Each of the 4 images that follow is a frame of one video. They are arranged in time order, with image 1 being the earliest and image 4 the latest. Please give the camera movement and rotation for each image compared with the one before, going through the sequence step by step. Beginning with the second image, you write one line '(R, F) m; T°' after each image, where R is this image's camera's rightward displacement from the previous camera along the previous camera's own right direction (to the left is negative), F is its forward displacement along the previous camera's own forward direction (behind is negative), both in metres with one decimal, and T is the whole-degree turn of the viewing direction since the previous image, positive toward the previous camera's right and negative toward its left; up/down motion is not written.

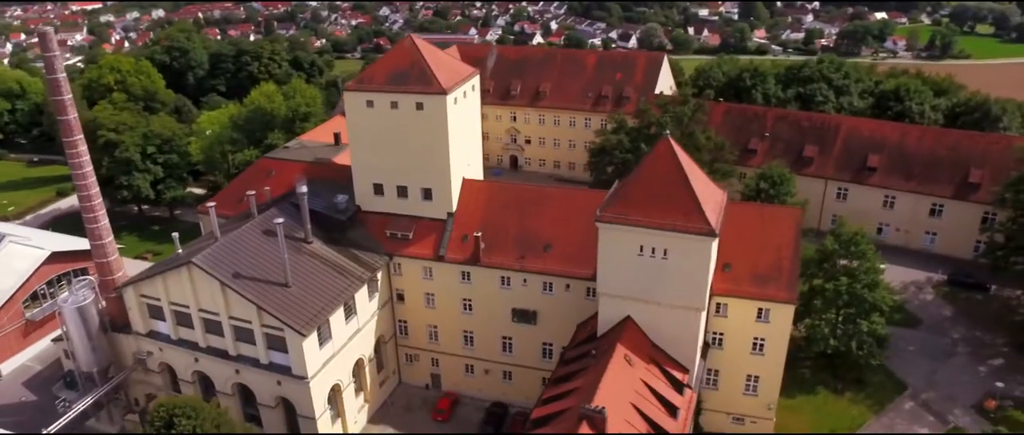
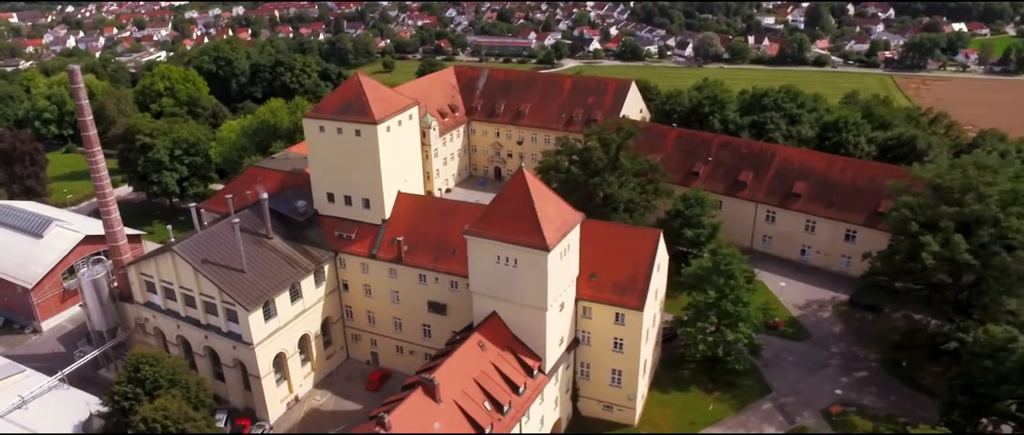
(+8.3, -6.6) m; -6°
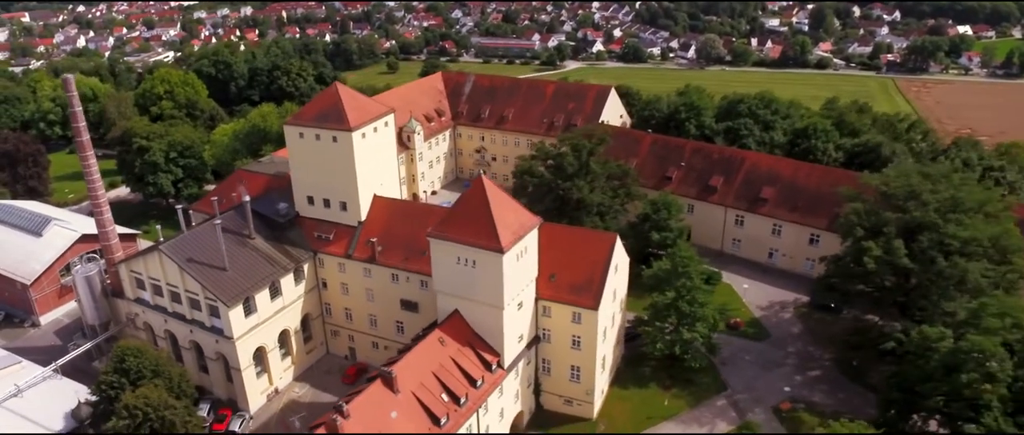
(+2.4, -2.2) m; -1°
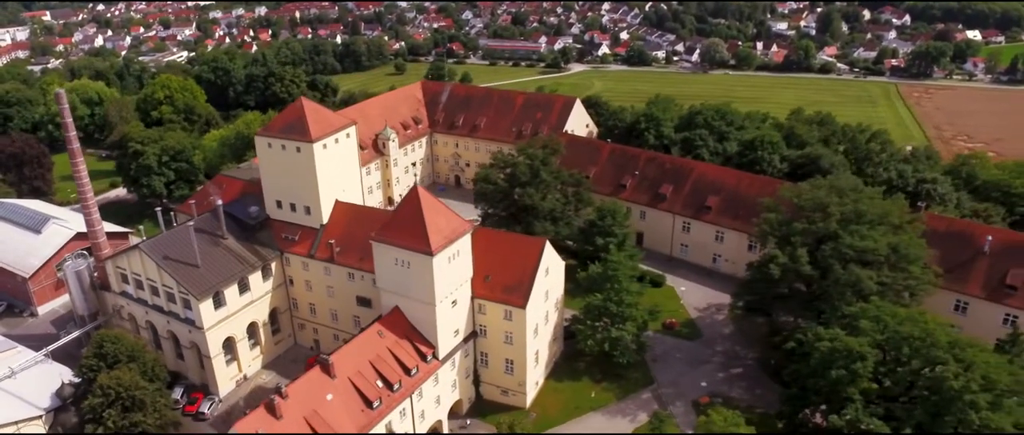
(+4.5, -4.1) m; -1°
